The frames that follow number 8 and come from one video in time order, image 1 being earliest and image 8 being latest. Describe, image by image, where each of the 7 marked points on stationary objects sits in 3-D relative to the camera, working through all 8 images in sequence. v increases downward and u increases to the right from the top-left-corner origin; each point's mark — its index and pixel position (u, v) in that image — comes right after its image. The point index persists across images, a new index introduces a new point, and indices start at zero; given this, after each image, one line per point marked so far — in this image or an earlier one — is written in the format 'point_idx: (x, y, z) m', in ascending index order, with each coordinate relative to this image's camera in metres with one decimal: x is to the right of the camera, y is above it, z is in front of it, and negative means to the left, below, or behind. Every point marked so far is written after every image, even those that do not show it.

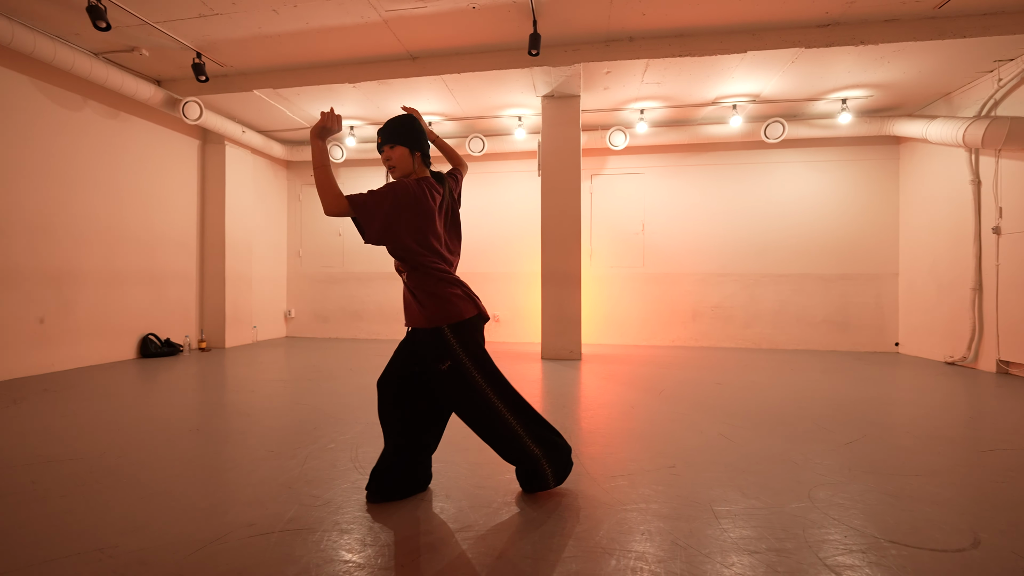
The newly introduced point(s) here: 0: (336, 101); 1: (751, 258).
0: (-2.1, +2.2, +5.1) m
1: (+3.3, +0.4, +5.8) m
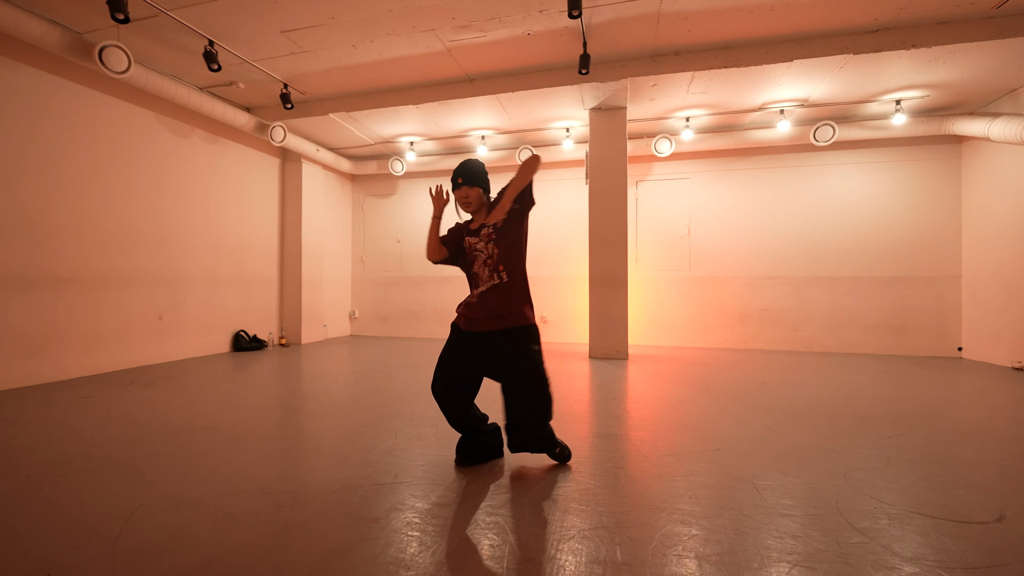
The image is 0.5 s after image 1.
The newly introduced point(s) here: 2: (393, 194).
0: (-1.5, +2.2, +5.6) m
1: (+3.9, +0.4, +5.8) m
2: (-2.0, +1.6, +7.3) m
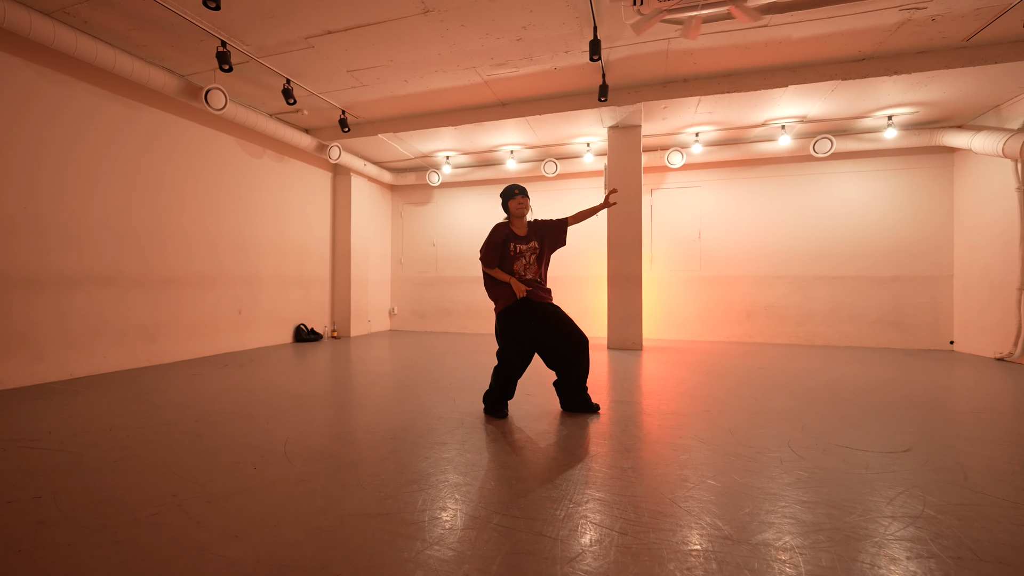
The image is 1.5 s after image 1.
0: (-1.1, +2.2, +6.3) m
1: (+4.3, +0.4, +6.3) m
2: (-1.6, +1.6, +8.0) m
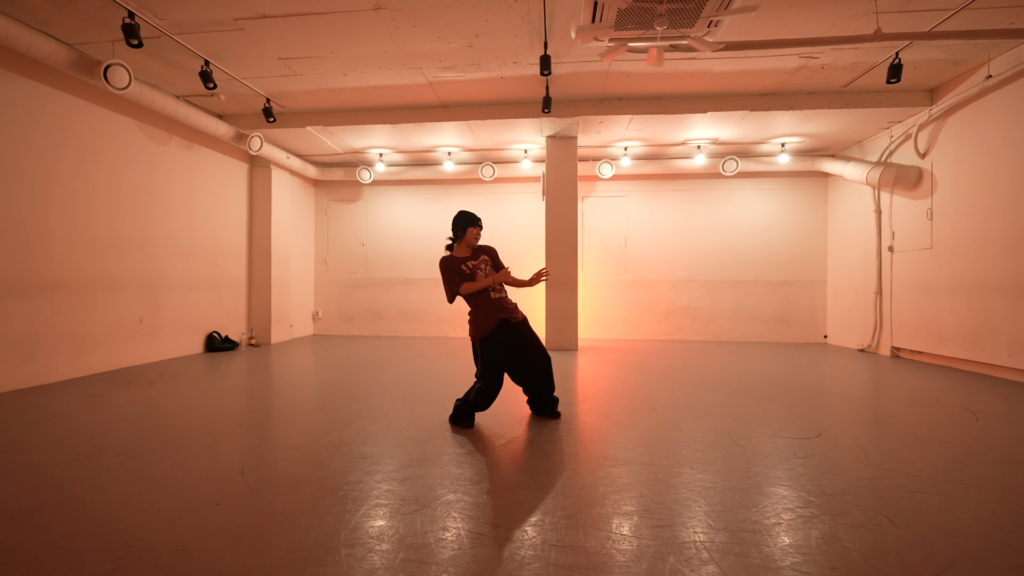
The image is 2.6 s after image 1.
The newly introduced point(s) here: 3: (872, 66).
0: (-2.0, +2.2, +6.0) m
1: (+3.3, +0.3, +7.1) m
2: (-2.8, +1.6, +7.6) m
3: (+3.7, +2.3, +4.4) m
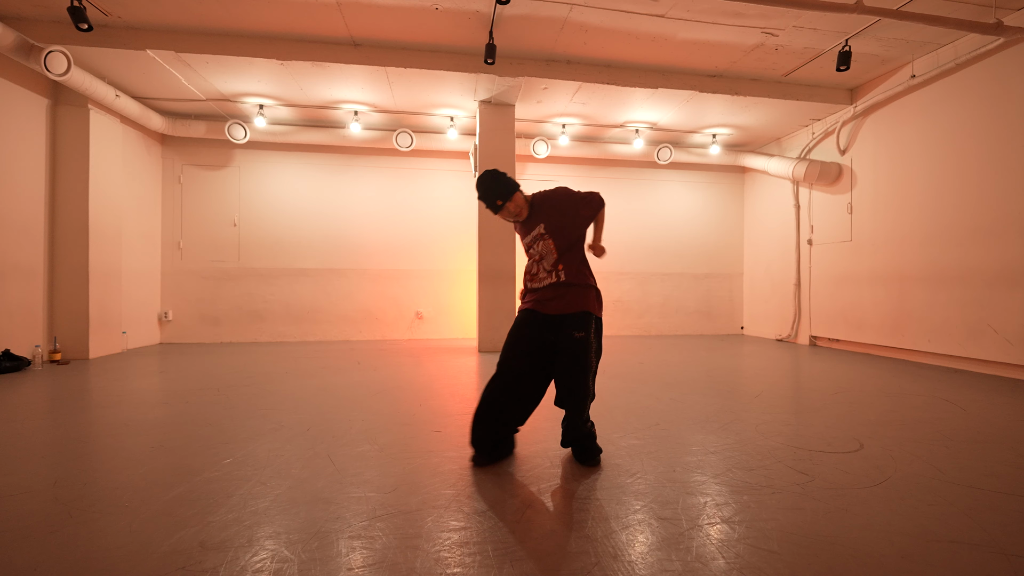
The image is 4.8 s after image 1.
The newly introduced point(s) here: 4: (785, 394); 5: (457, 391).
0: (-2.8, +2.3, +4.6) m
1: (+2.1, +0.5, +6.9) m
2: (-3.9, +1.7, +5.9) m
3: (+3.1, +2.4, +4.3) m
4: (+2.3, -0.9, +3.6) m
5: (-0.5, -0.9, +3.6) m
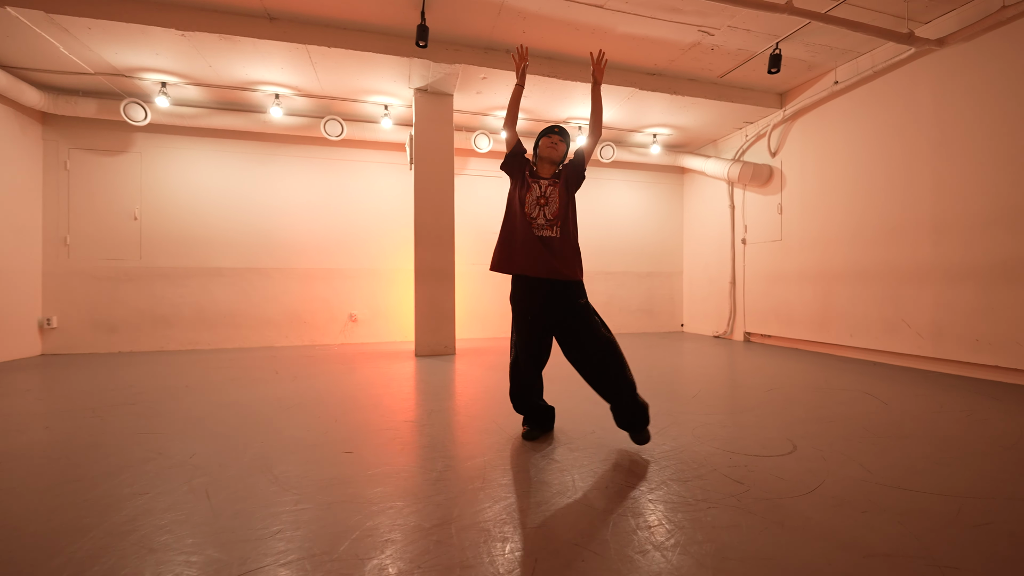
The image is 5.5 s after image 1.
0: (-3.4, +2.2, +4.0) m
1: (+1.2, +0.5, +6.8) m
2: (-4.7, +1.7, +5.2) m
3: (+2.5, +2.4, +4.4) m
4: (+1.8, -0.9, +3.6) m
5: (-1.0, -0.9, +3.3) m
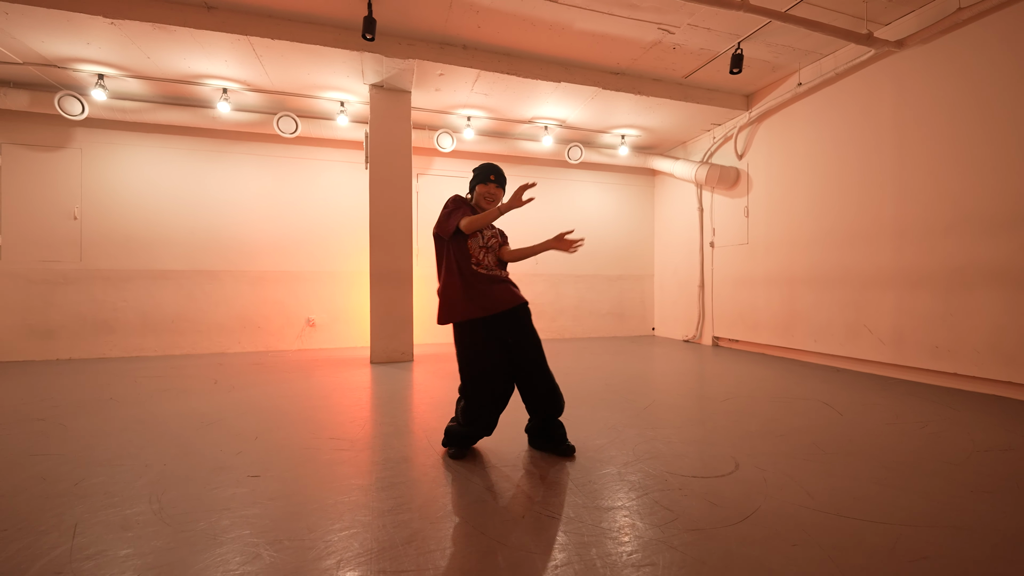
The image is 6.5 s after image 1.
0: (-3.8, +2.2, +3.7) m
1: (+0.7, +0.4, +6.7) m
2: (-5.1, +1.6, +4.9) m
3: (+2.0, +2.3, +4.3) m
4: (+1.4, -0.9, +3.5) m
5: (-1.4, -0.9, +3.1) m
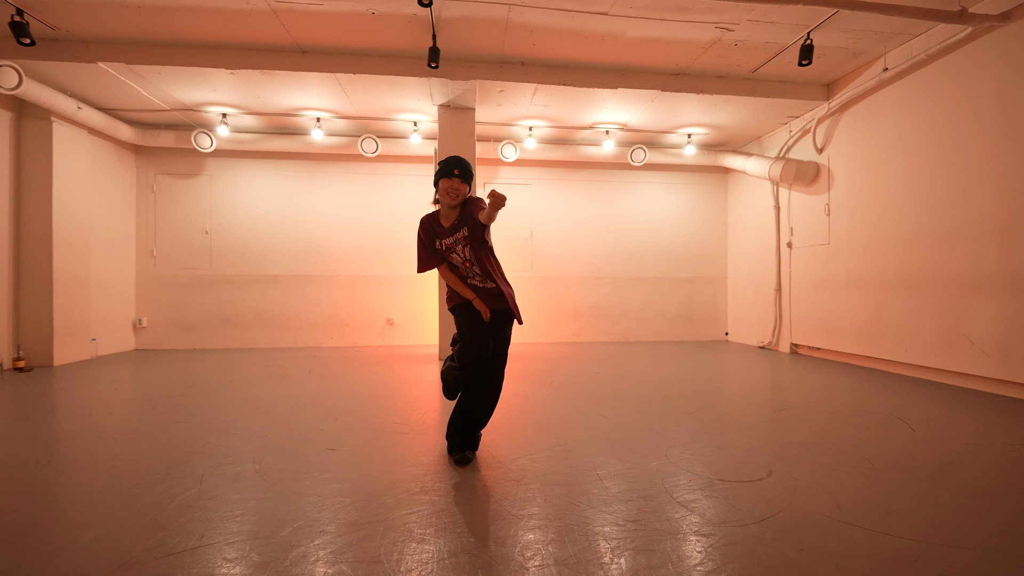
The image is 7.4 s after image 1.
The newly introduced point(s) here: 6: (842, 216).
0: (-3.3, +2.2, +4.6) m
1: (+1.7, +0.4, +6.7) m
2: (-4.4, +1.6, +6.0) m
3: (+2.6, +2.3, +4.1) m
4: (+1.8, -0.9, +3.4) m
5: (-1.0, -0.9, +3.6) m
6: (+3.6, +0.8, +4.7) m
